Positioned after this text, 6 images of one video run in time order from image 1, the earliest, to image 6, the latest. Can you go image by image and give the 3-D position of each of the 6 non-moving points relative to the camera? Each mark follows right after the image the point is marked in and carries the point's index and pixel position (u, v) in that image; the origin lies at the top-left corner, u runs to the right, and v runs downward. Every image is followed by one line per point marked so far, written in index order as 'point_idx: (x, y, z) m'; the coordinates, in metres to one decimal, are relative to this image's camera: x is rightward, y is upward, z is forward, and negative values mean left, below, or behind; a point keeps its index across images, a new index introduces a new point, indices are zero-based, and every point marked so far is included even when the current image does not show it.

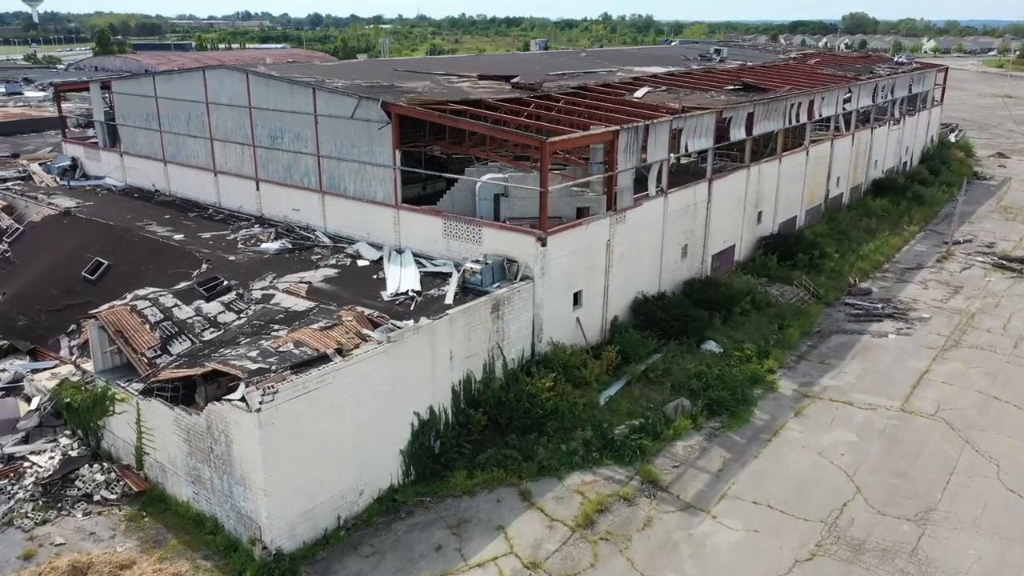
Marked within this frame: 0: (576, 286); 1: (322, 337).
0: (+1.4, 0.0, +17.5) m
1: (-3.3, -0.9, +14.3) m
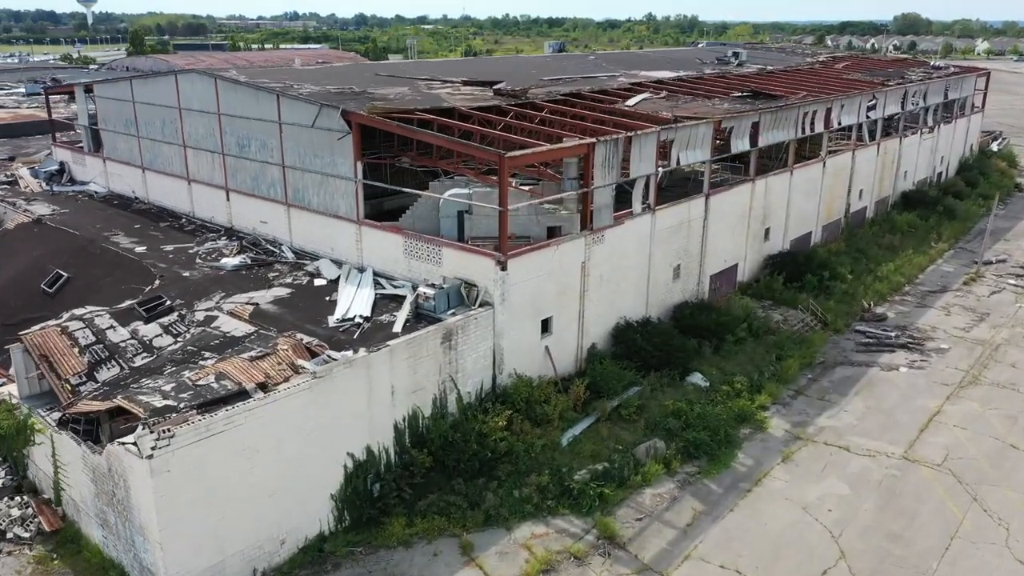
0: (+0.6, -0.5, +16.1) m
1: (-4.3, -1.3, +13.1) m
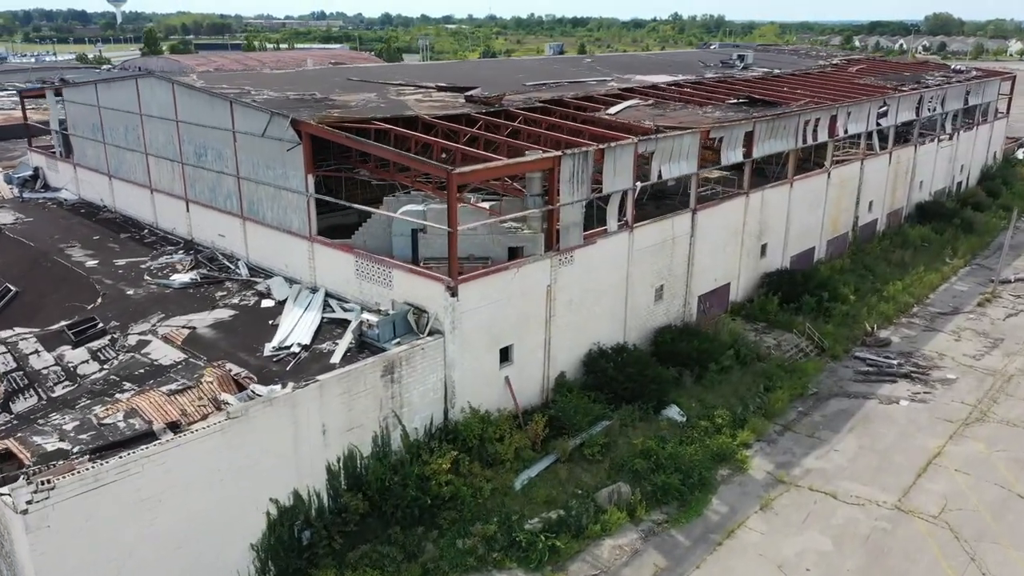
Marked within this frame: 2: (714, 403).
0: (-0.2, -0.9, +14.8) m
1: (-5.1, -1.7, +12.0) m
2: (+4.1, -2.3, +16.5) m
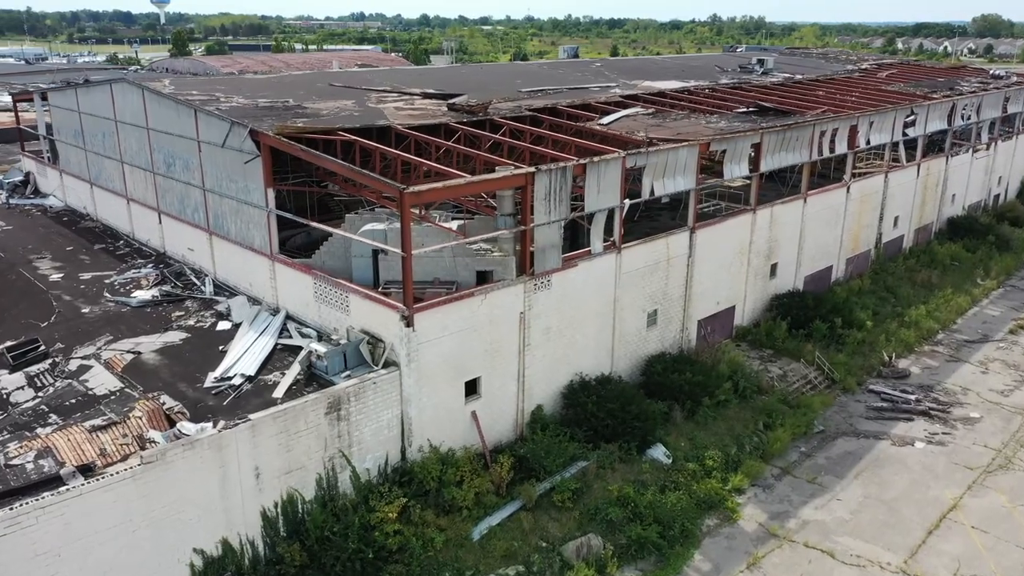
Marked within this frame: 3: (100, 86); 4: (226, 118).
0: (-0.7, -1.4, +13.5) m
1: (-5.8, -2.1, +11.0) m
2: (+3.6, -2.9, +15.1) m
3: (-10.0, +4.9, +19.9) m
4: (-5.3, +3.2, +15.2) m
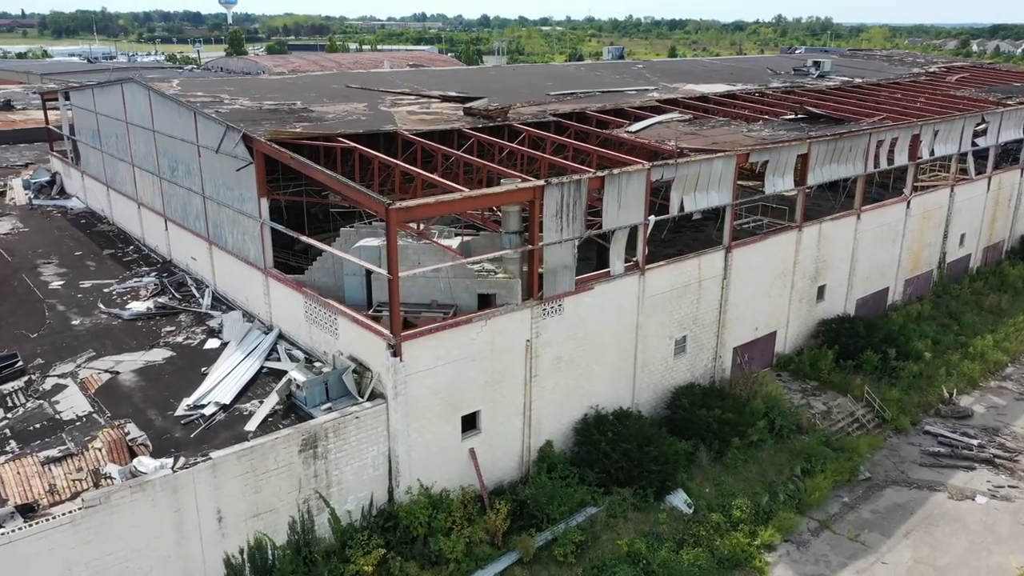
0: (-0.7, -1.8, +12.3) m
1: (-6.0, -2.4, +10.1) m
2: (+3.7, -3.3, +13.5) m
3: (-9.4, +4.8, +19.2) m
4: (-5.1, +2.9, +14.2) m
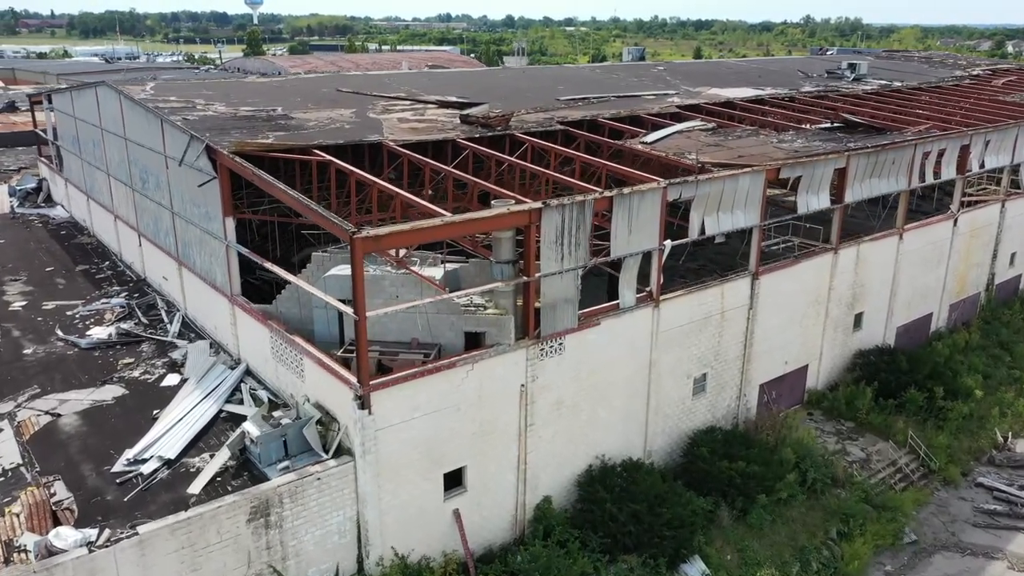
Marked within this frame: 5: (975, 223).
0: (-0.8, -2.3, +10.6) m
1: (-6.2, -2.8, +8.6) m
2: (+3.6, -3.9, +11.8) m
3: (-9.3, +4.3, +17.8) m
4: (-5.1, +2.4, +12.7) m
5: (+10.8, +1.5, +18.9) m
